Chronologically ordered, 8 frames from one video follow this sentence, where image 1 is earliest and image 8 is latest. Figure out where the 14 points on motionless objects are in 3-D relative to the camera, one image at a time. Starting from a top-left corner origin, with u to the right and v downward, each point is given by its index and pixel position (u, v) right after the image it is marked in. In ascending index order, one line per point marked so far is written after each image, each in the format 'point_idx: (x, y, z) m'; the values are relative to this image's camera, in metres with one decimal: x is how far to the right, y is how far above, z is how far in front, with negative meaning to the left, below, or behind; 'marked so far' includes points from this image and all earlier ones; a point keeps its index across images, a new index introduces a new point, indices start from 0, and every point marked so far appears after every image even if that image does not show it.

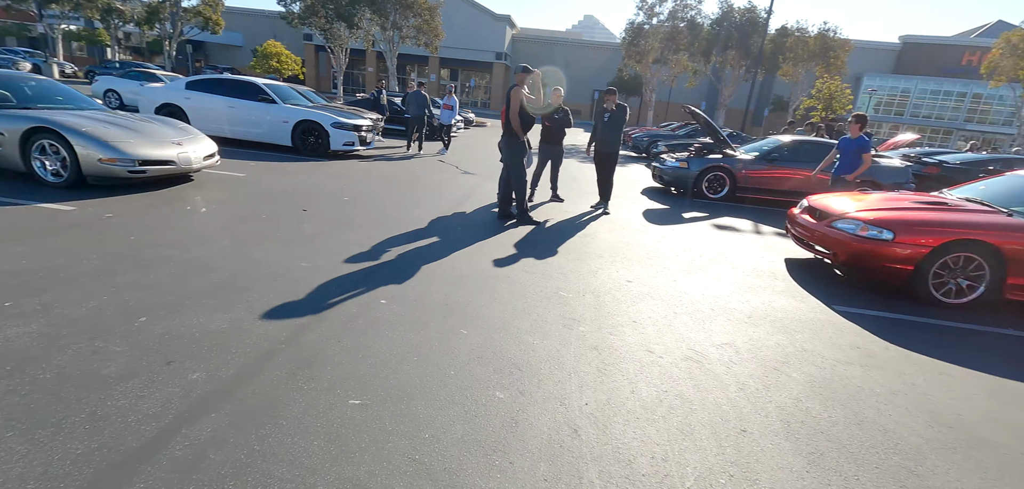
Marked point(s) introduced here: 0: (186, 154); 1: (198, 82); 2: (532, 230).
0: (-4.1, +1.2, +6.4) m
1: (-6.2, +3.2, +9.9) m
2: (+0.2, +0.2, +5.6) m
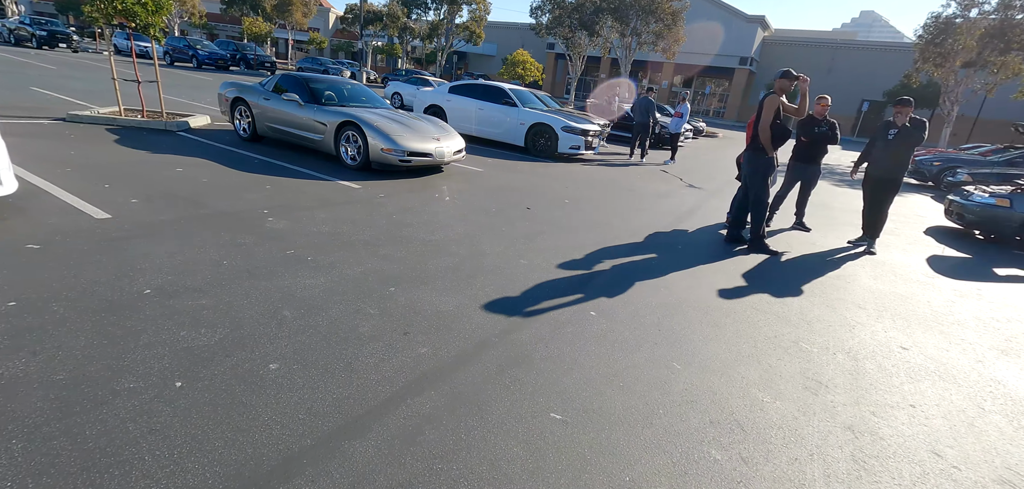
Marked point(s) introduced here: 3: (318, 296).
0: (-1.1, +1.4, +7.4) m
1: (-1.3, +3.5, +11.4) m
2: (+2.4, -0.1, +4.9) m
3: (-1.3, -0.4, +3.5) m
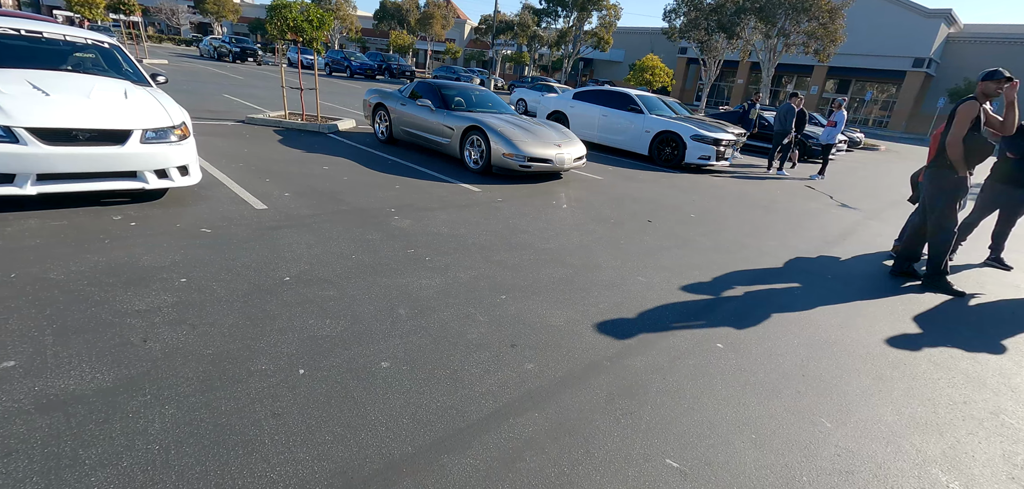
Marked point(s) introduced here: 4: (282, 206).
0: (+0.7, +1.3, +7.3) m
1: (+1.5, +3.3, +11.2) m
2: (+3.4, -0.4, +4.1) m
3: (-0.6, -0.4, +3.6) m
4: (-2.3, +0.4, +5.1) m
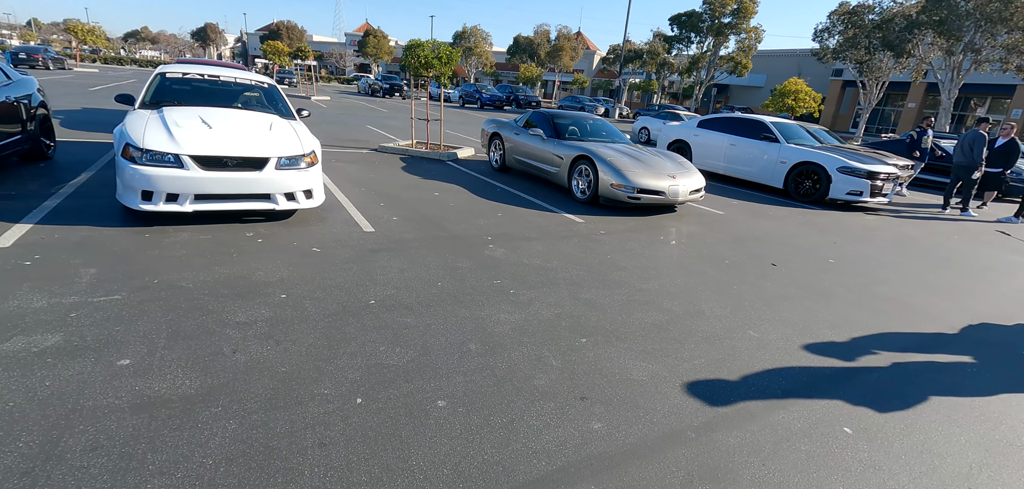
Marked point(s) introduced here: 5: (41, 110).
0: (+2.2, +0.7, +6.7) m
1: (+4.1, +2.5, +10.4) m
2: (+4.0, -0.9, +2.9) m
3: (0.0, -0.6, +3.4) m
4: (-1.3, +0.1, +5.3) m
5: (-6.2, +1.8, +6.8) m
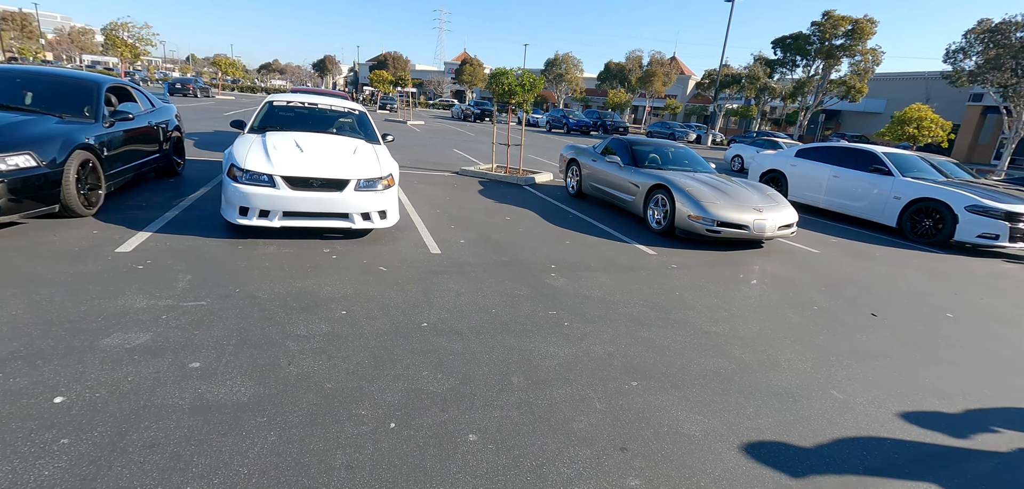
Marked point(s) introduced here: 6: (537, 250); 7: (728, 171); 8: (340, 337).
0: (+3.1, +0.3, +6.2) m
1: (+5.7, +1.8, +9.6) m
2: (+4.1, -1.2, +2.0) m
3: (+0.3, -0.8, +3.2) m
4: (-0.6, -0.1, +5.4) m
5: (-5.1, +1.7, +7.8) m
6: (+0.3, -0.1, +5.7) m
7: (+7.1, +2.4, +16.7) m
8: (-1.2, -0.6, +3.4) m
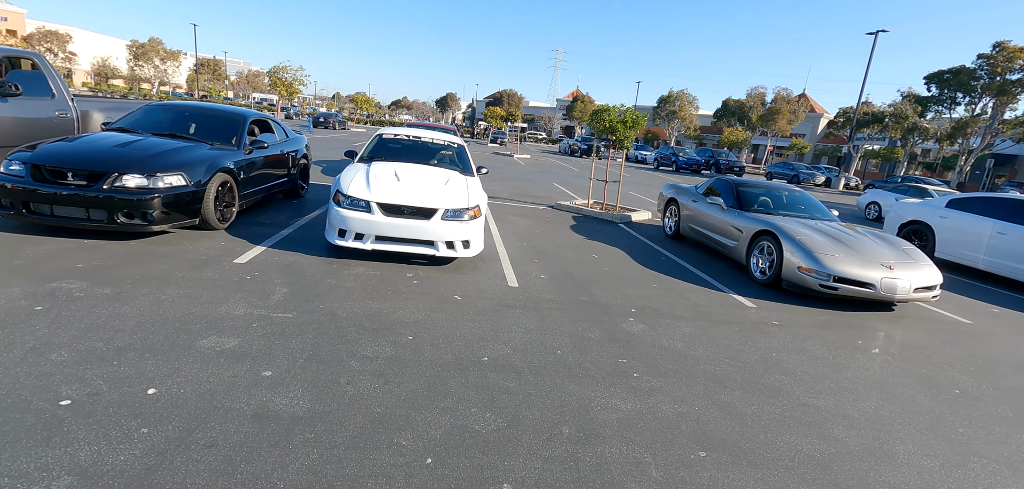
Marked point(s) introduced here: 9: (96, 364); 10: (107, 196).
0: (+4.0, -0.4, +5.4) m
1: (+7.3, +0.7, +8.3) m
2: (+4.0, -1.6, +1.0) m
3: (+0.6, -1.1, +3.0) m
4: (+0.2, -0.5, +5.3) m
5: (-3.6, +1.4, +8.7) m
6: (+1.1, -0.5, +5.4) m
7: (+10.2, +0.7, +14.9) m
8: (-0.8, -0.8, +3.5) m
9: (-2.5, -0.7, +3.0) m
10: (-3.9, +0.5, +4.9) m
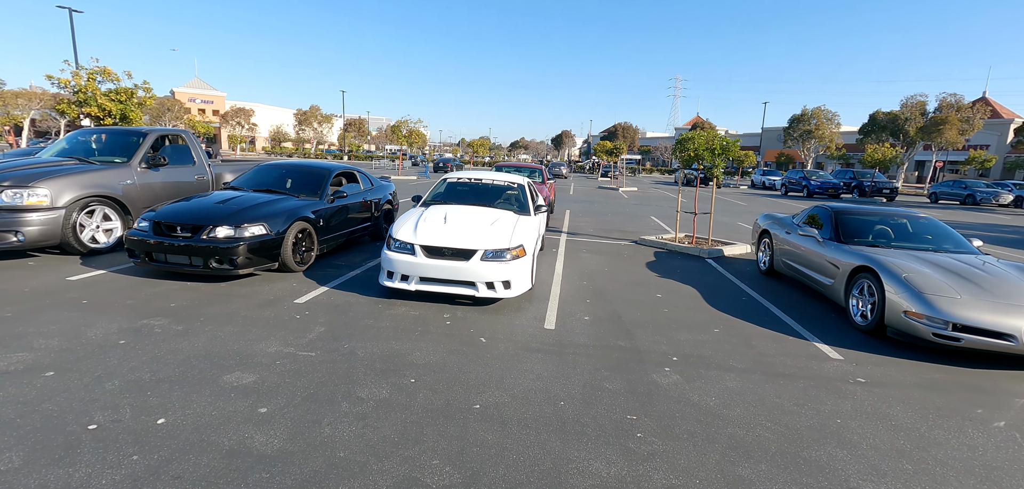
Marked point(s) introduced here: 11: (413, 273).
0: (+4.3, -0.7, +4.2) m
1: (+8.2, +0.3, +6.2) m
2: (+3.2, -1.7, -0.2) m
3: (+0.3, -1.3, +2.7) m
4: (+0.5, -0.9, +5.1) m
5: (-2.3, +0.7, +9.4) m
6: (+1.5, -0.9, +5.0) m
7: (+12.6, -0.1, +11.9) m
8: (-0.8, -1.1, +3.5) m
9: (-2.6, -1.0, +3.5) m
10: (-3.5, 0.0, +5.8) m
11: (-1.1, -0.3, +5.6) m
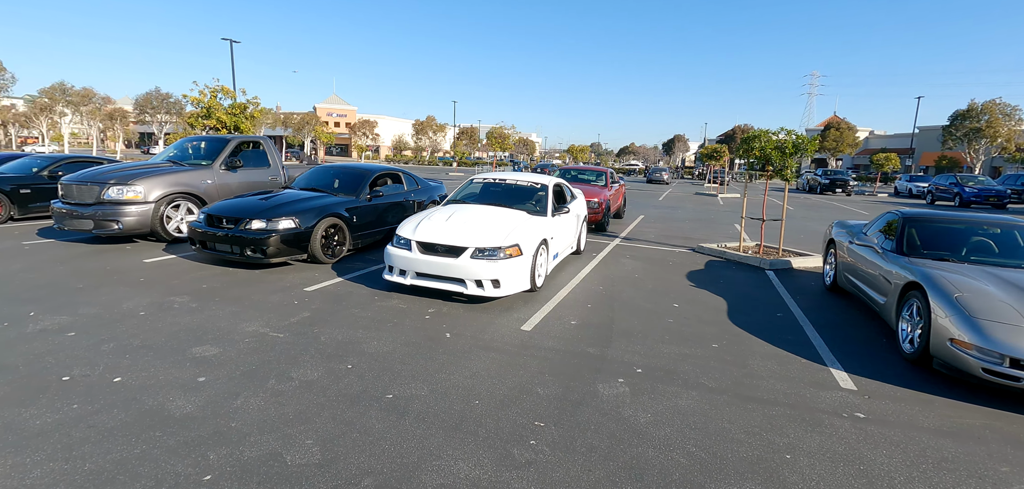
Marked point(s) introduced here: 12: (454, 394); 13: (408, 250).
0: (+3.7, -0.8, +3.1) m
1: (+8.0, 0.0, +4.2) m
2: (+1.6, -1.6, -0.8) m
3: (-0.5, -1.2, +2.6) m
4: (+0.3, -0.8, +4.9) m
5: (-1.4, +0.7, +9.8) m
6: (+1.2, -0.9, +4.5) m
7: (+13.6, -0.5, +8.7) m
8: (-1.4, -1.0, +3.7) m
9: (-3.2, -0.9, +4.1) m
10: (-3.5, +0.1, +6.5) m
11: (-1.2, -0.3, +5.8) m
12: (-0.4, -1.1, +3.6) m
13: (-1.2, -0.1, +5.9) m
